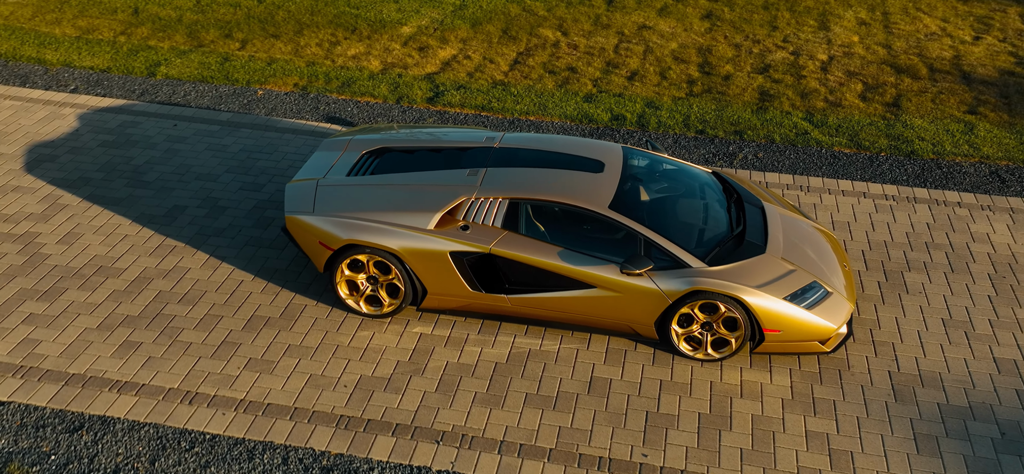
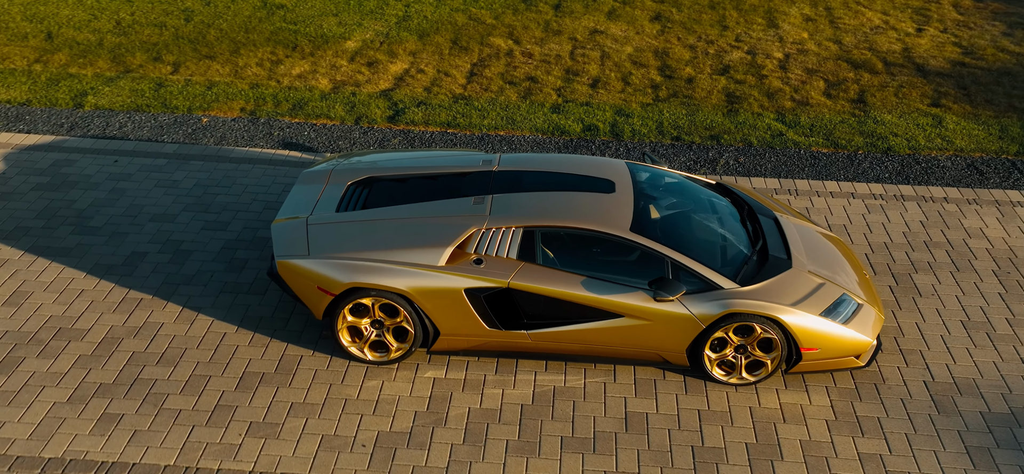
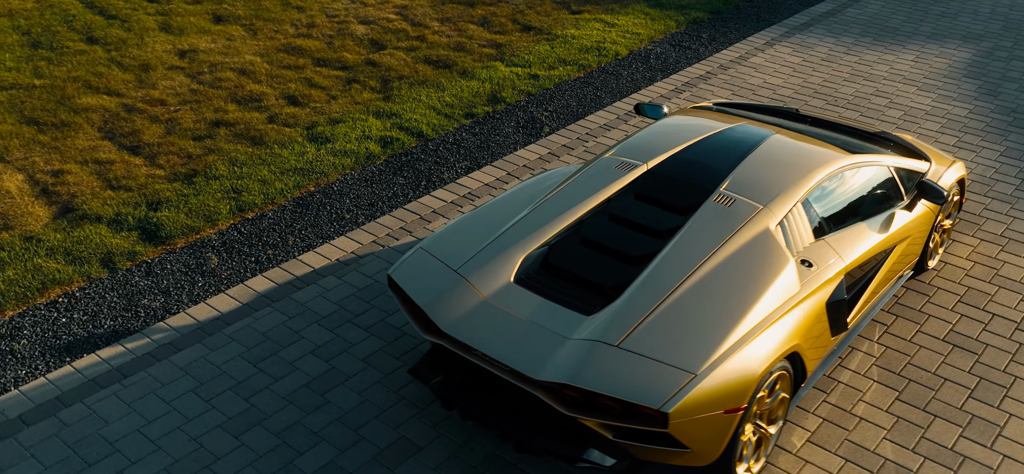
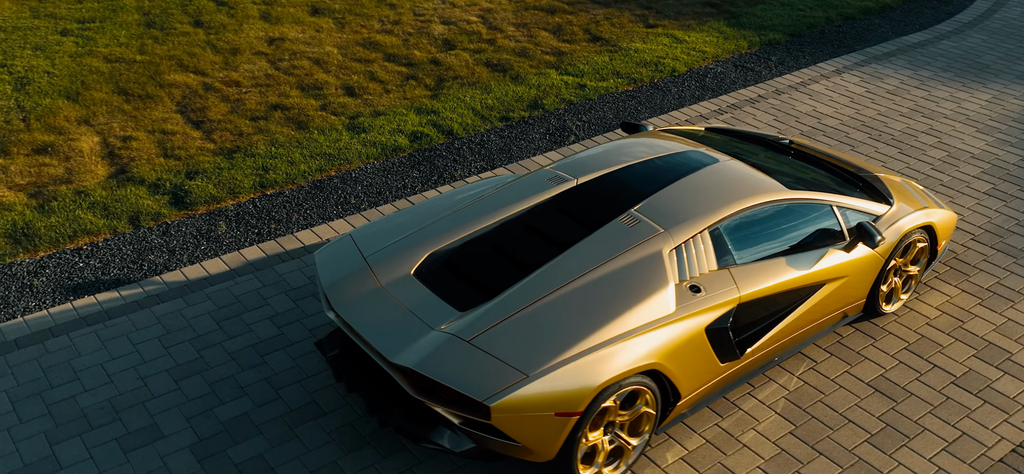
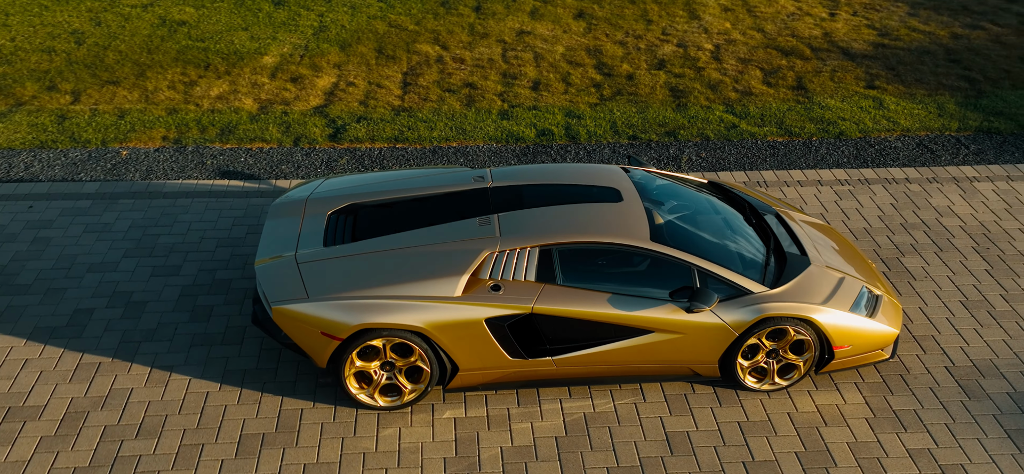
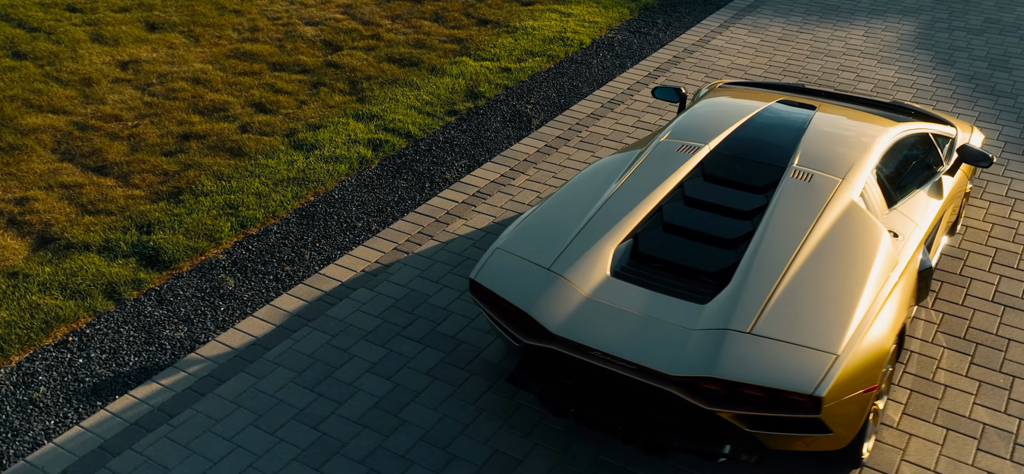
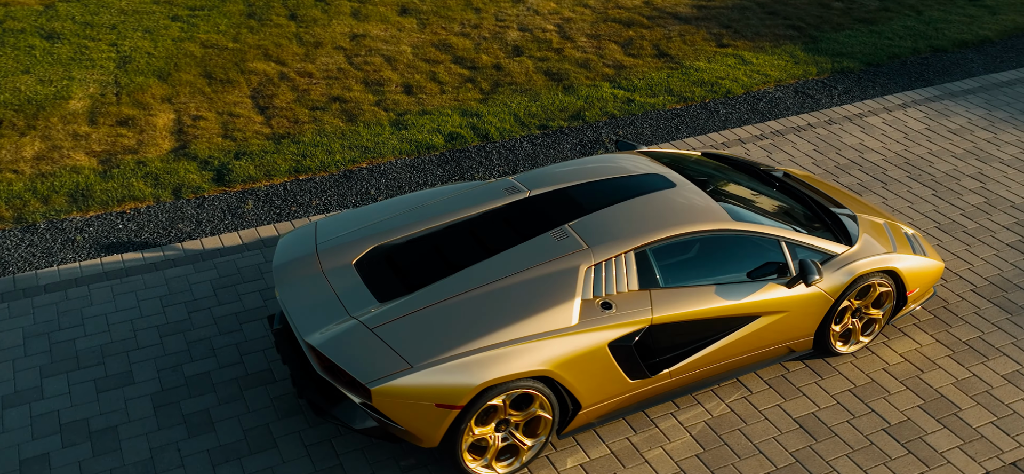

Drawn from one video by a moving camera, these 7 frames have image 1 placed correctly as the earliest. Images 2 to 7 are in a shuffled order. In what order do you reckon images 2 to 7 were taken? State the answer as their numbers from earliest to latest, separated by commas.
2, 5, 7, 4, 3, 6
